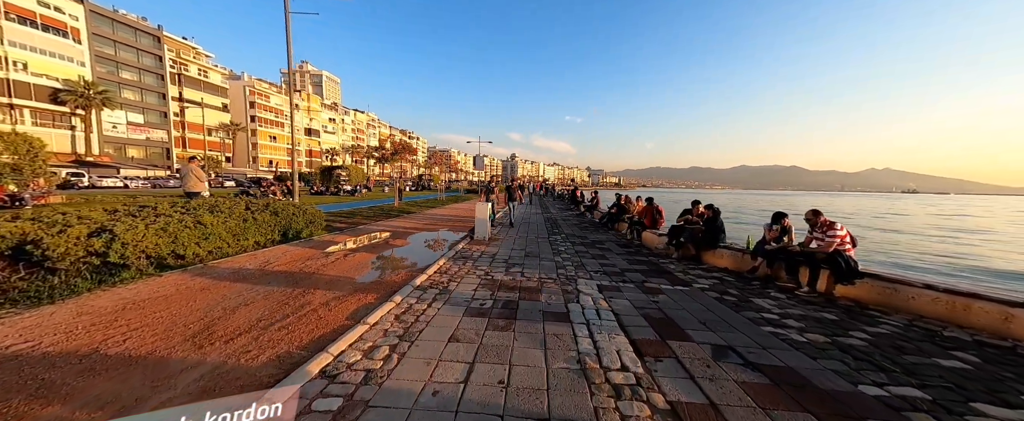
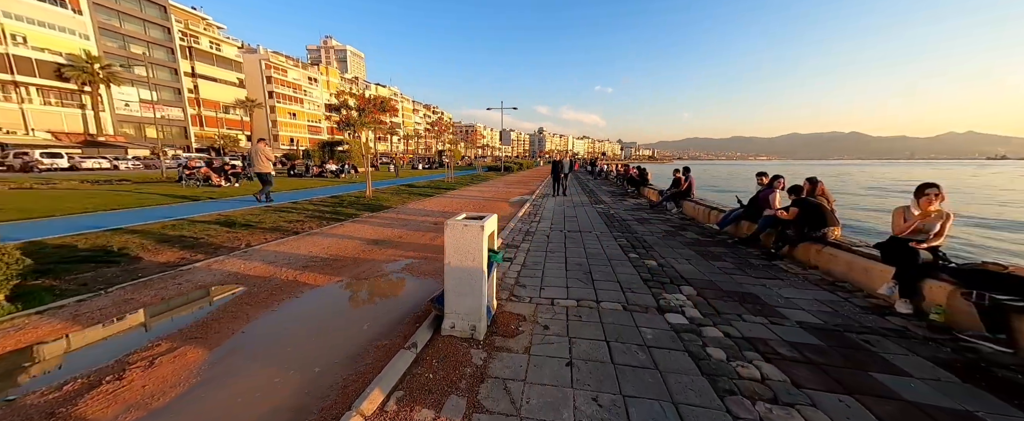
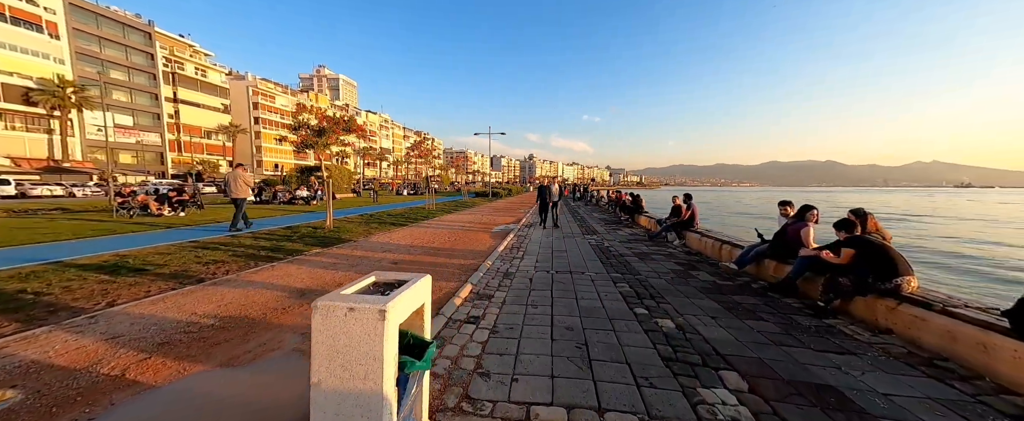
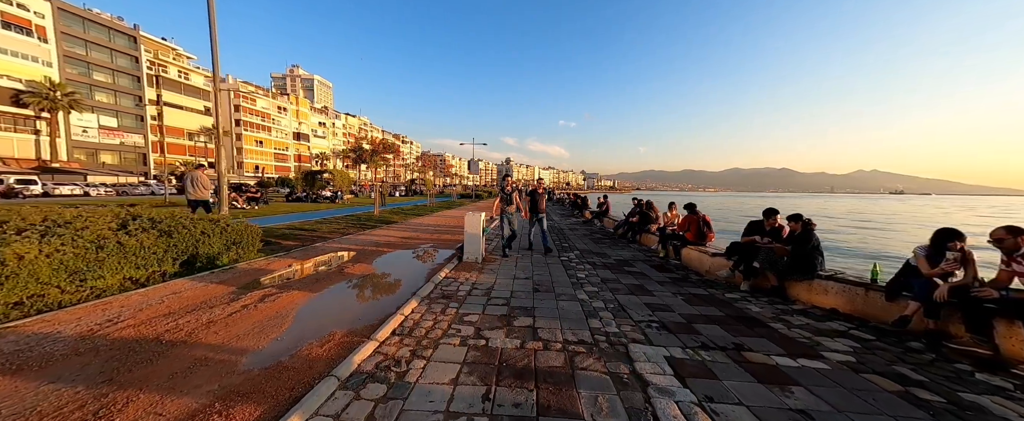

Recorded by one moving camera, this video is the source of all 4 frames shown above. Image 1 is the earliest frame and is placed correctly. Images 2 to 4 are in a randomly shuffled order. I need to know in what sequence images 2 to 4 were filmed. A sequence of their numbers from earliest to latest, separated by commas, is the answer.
4, 2, 3
